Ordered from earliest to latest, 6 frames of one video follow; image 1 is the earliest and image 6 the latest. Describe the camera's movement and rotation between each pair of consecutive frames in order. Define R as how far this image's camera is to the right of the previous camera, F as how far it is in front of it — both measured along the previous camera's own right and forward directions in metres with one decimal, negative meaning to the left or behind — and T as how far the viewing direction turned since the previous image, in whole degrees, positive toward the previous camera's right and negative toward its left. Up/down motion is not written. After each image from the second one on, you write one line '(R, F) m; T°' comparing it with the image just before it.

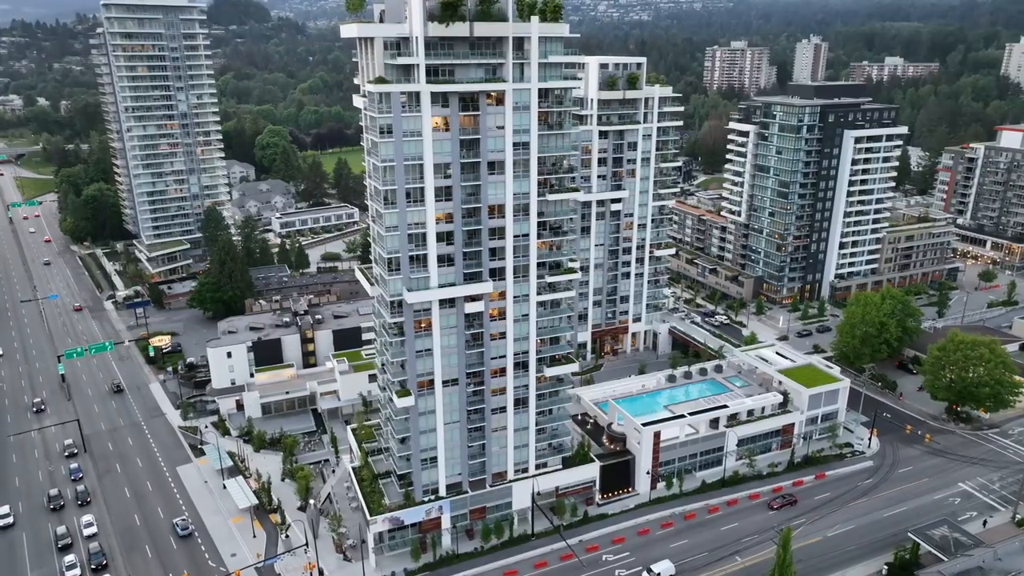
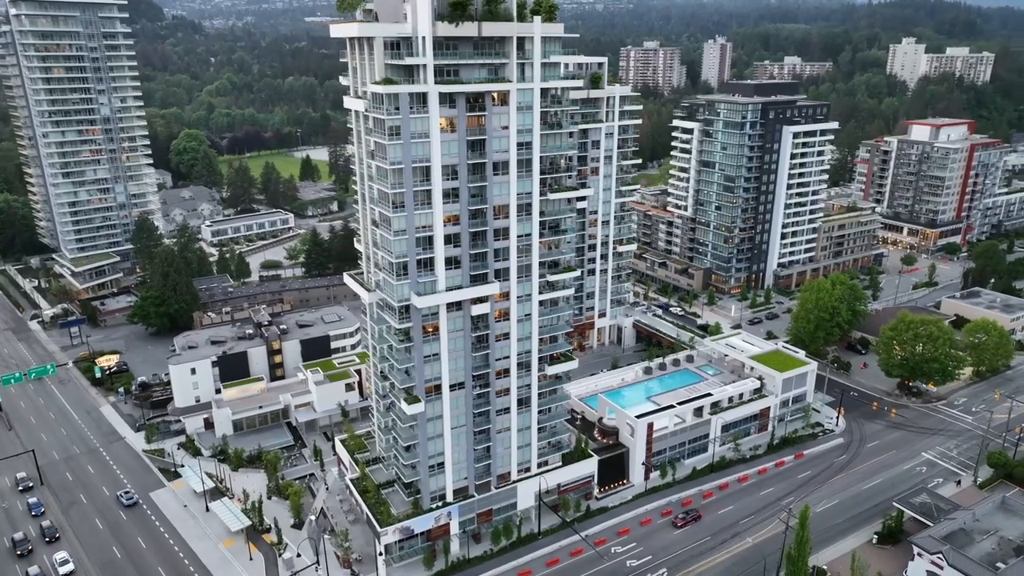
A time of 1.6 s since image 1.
(-6.9, +0.4) m; +7°
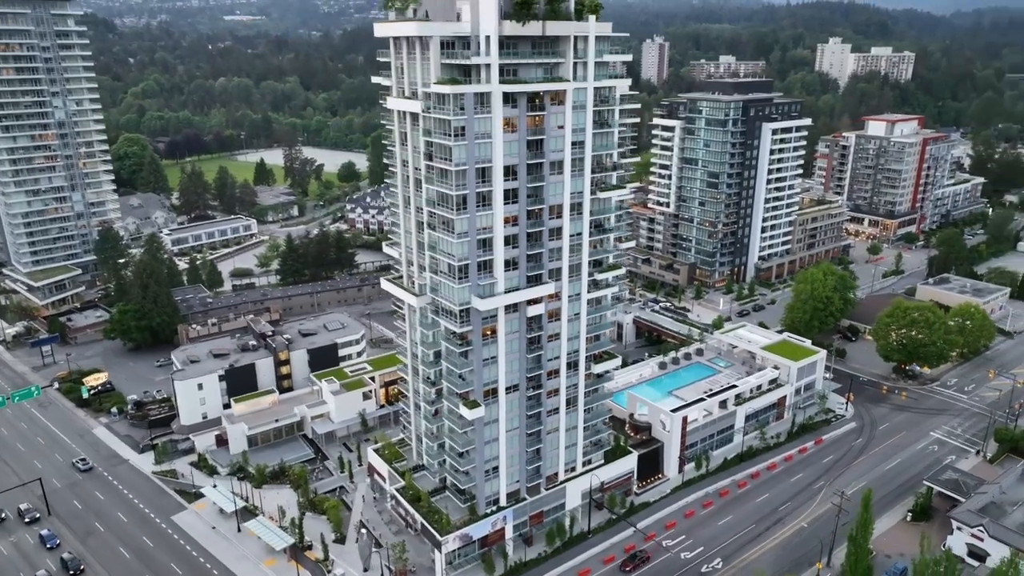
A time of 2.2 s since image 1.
(-9.0, +0.8) m; +6°
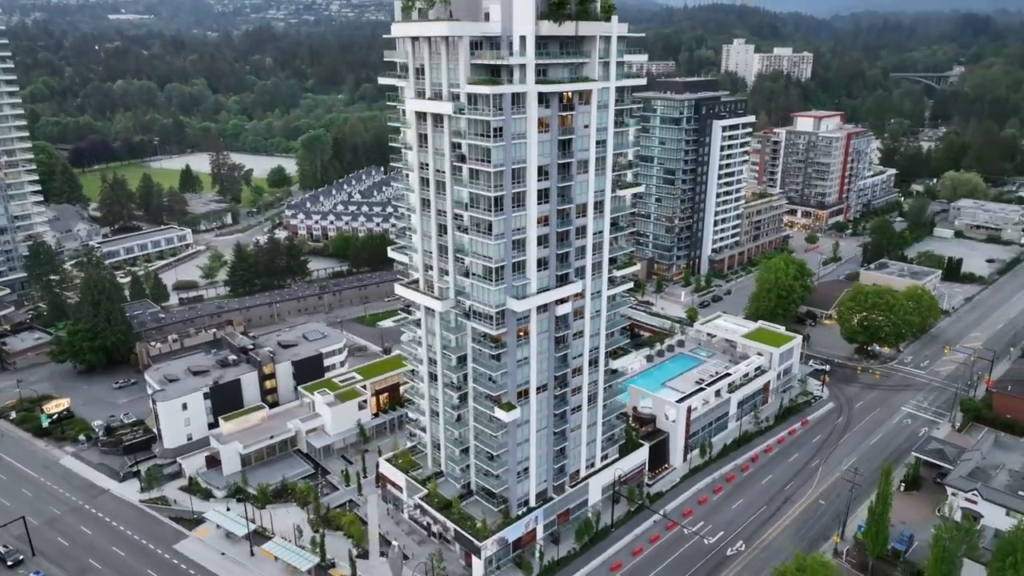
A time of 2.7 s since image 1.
(-8.5, +0.6) m; +7°
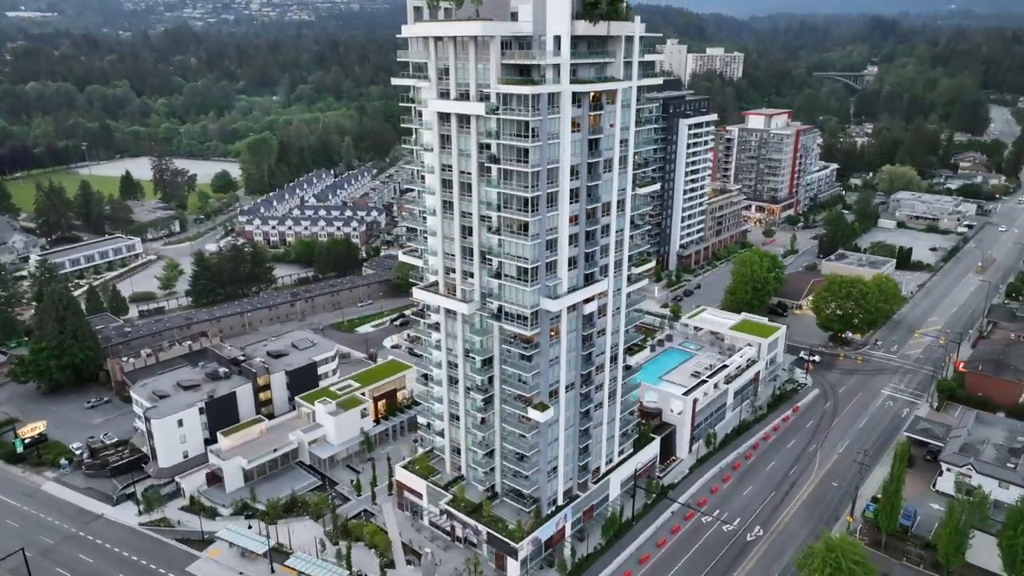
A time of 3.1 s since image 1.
(-7.0, +0.5) m; +6°
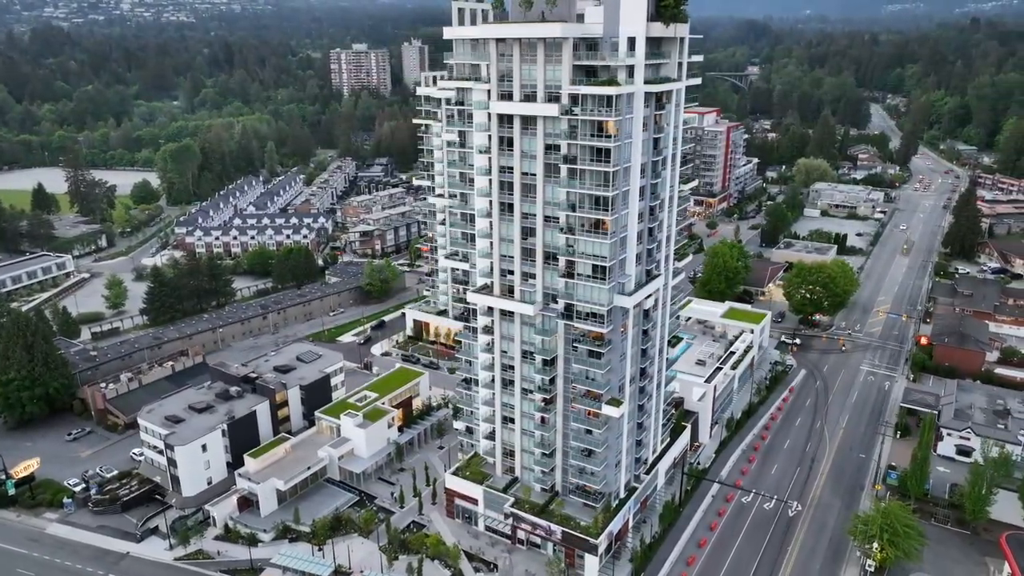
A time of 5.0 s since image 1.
(-12.1, +0.7) m; +8°
